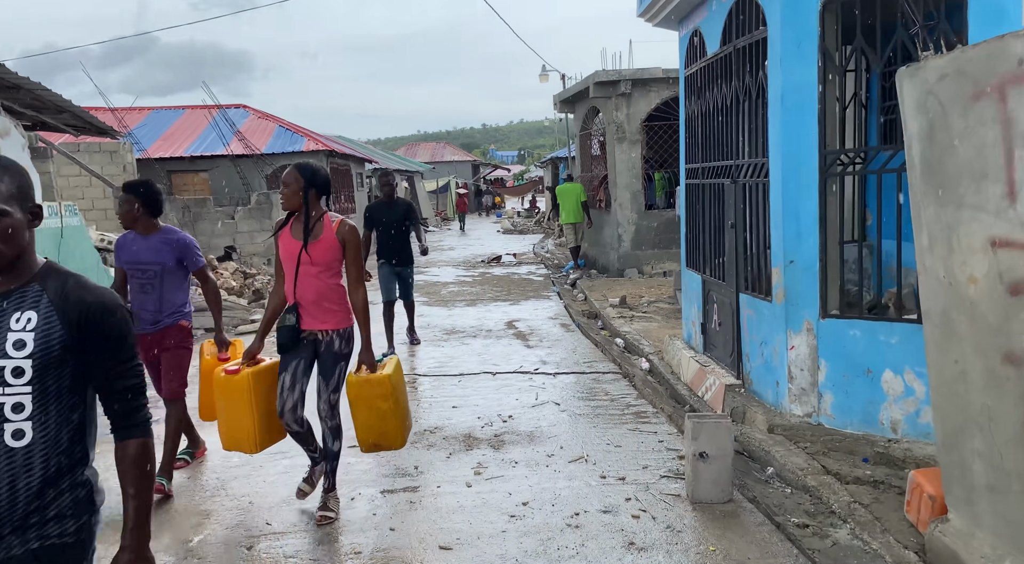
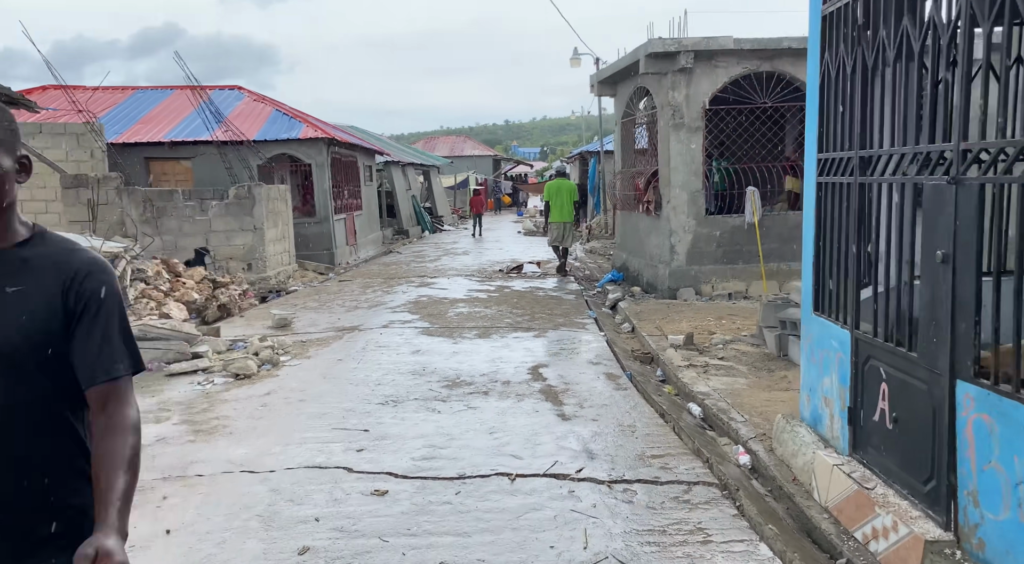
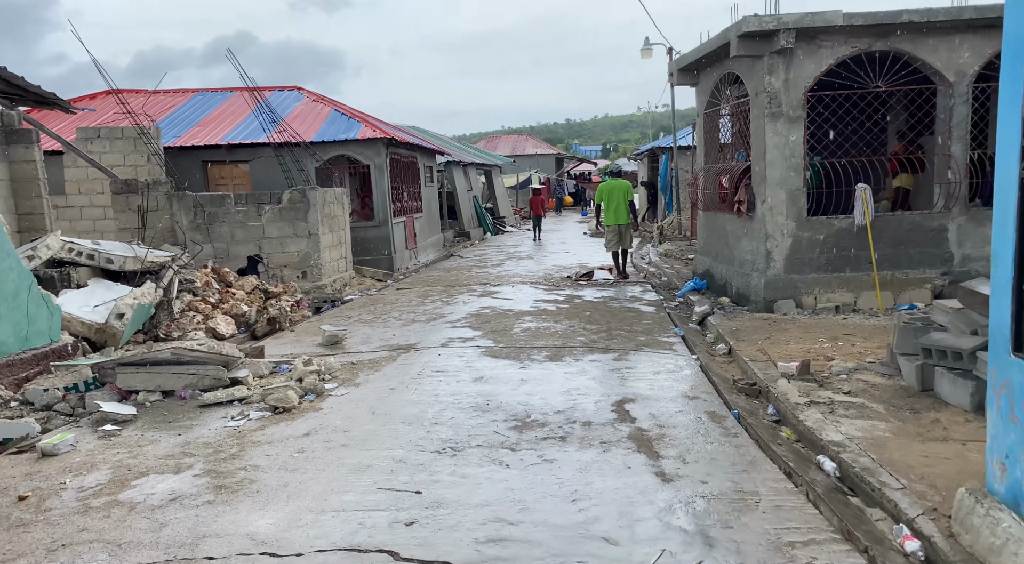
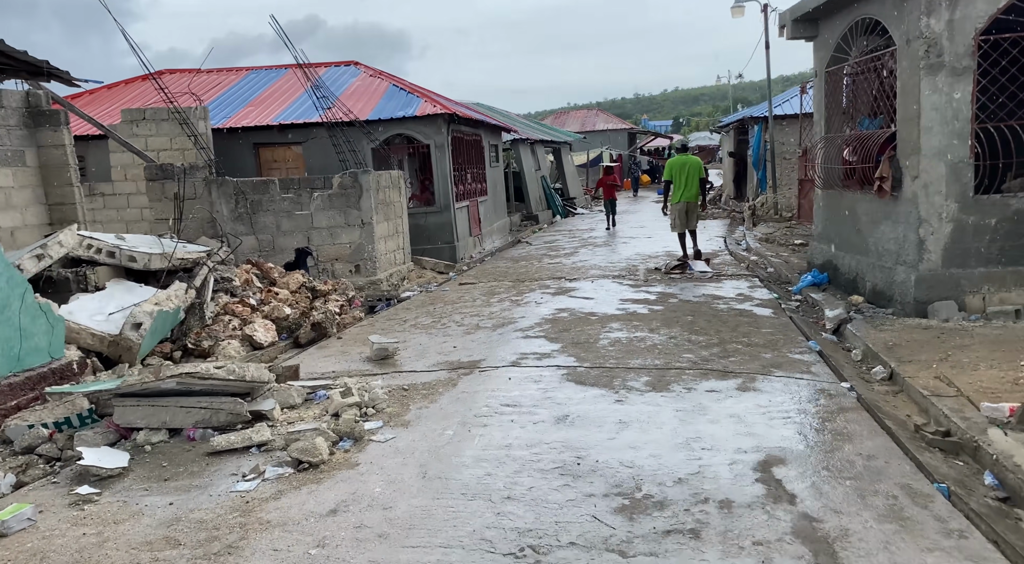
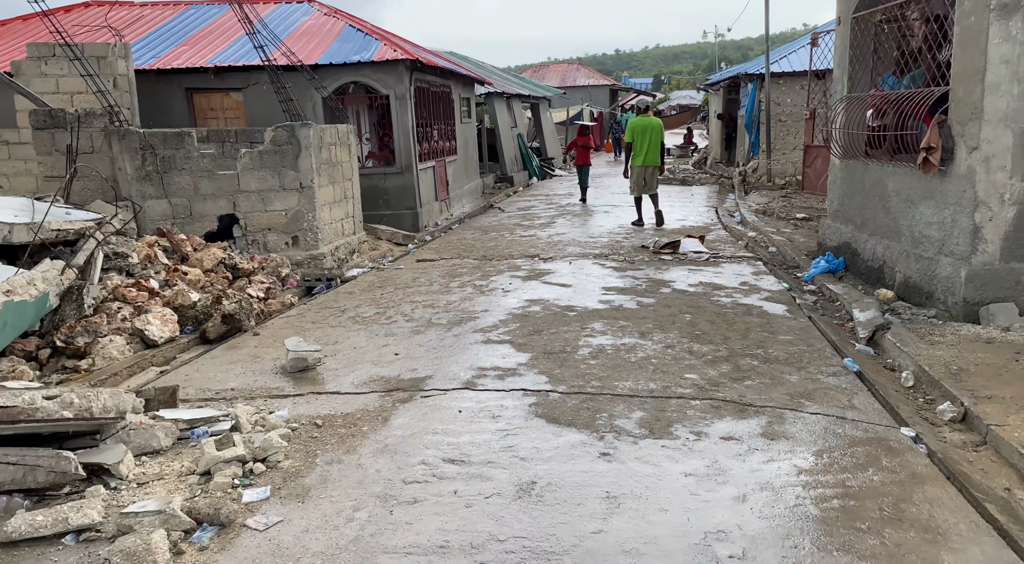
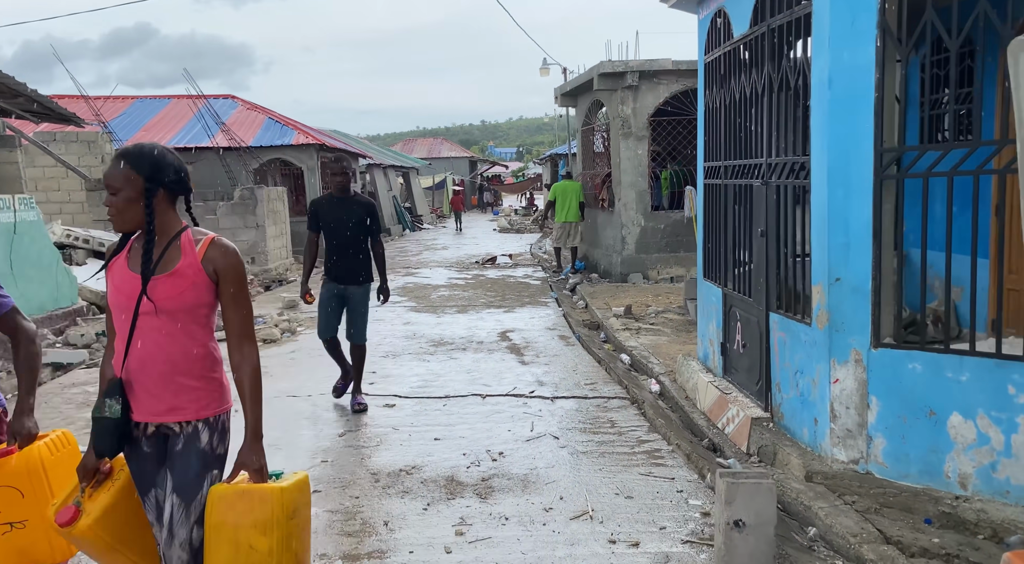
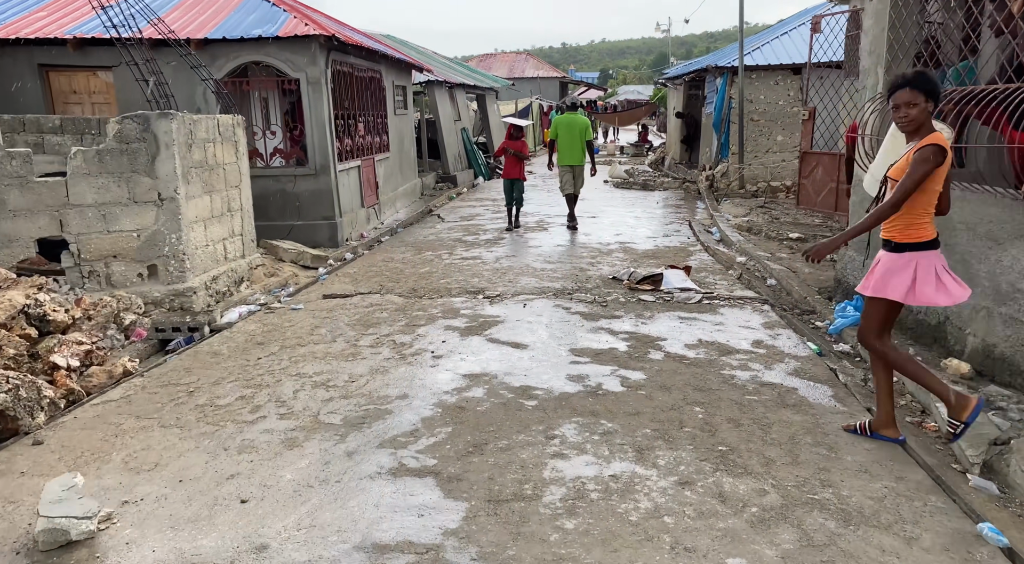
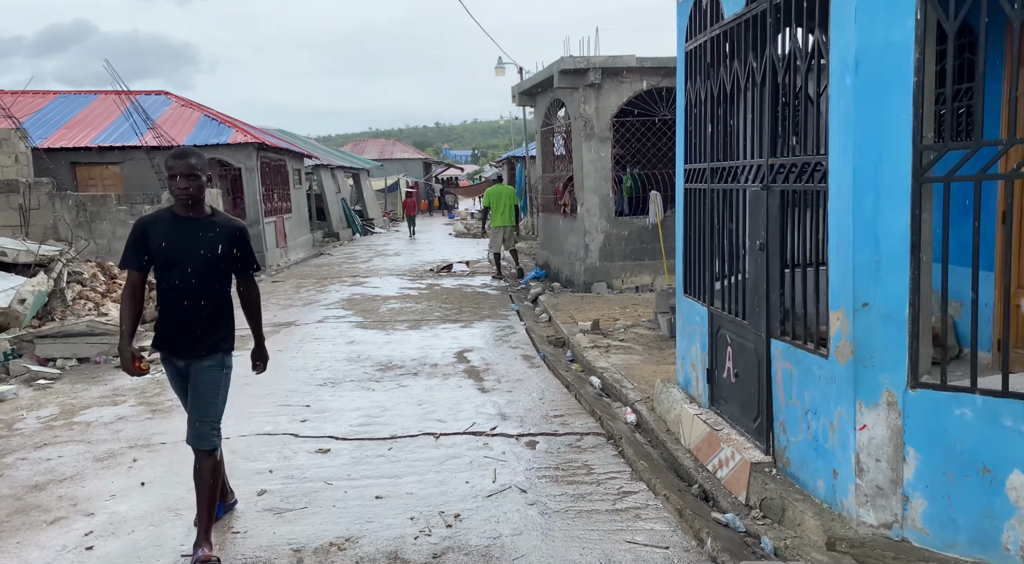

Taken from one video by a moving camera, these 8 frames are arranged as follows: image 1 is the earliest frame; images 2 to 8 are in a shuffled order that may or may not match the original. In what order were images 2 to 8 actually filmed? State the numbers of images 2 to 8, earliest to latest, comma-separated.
6, 8, 2, 3, 4, 5, 7
